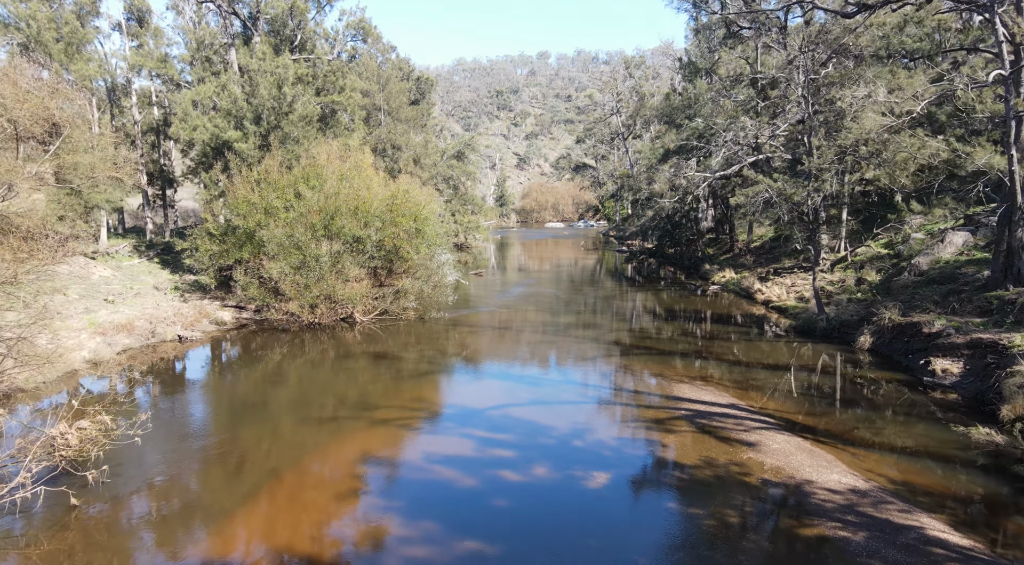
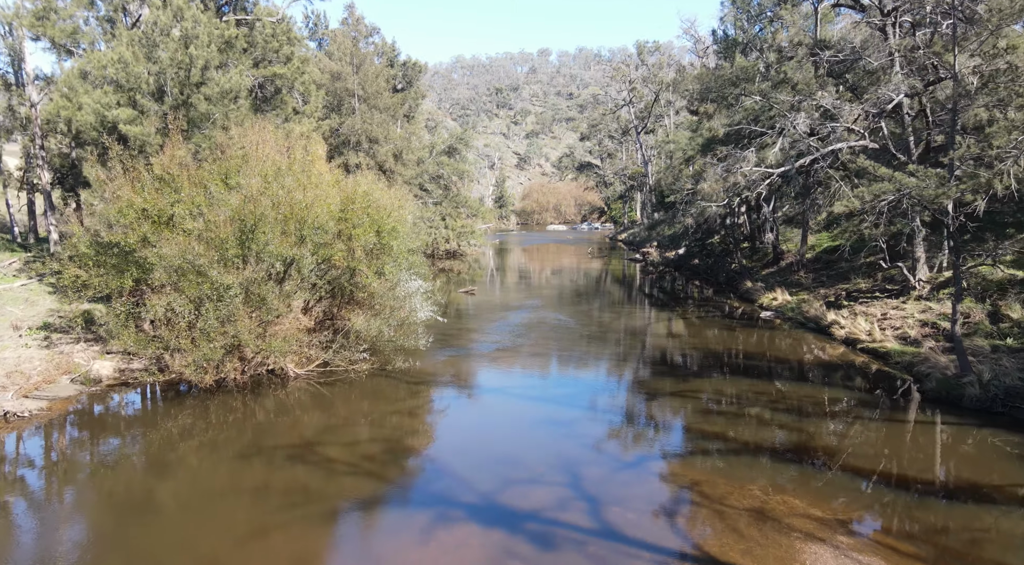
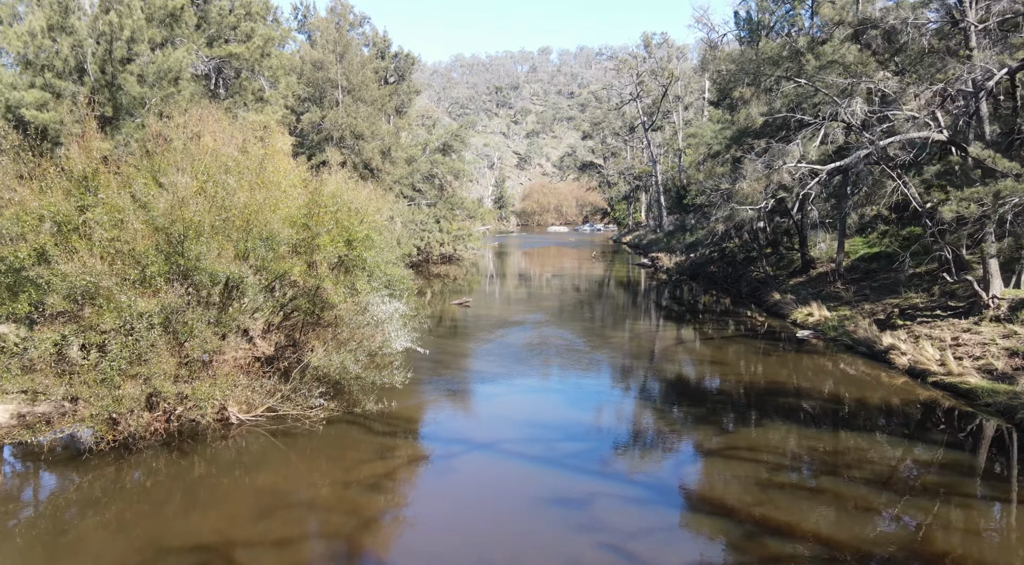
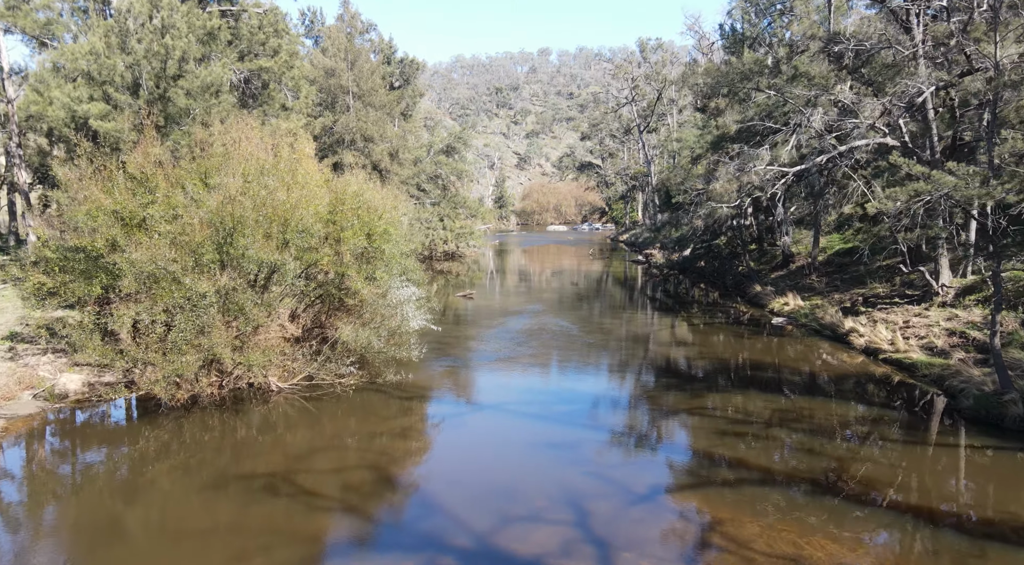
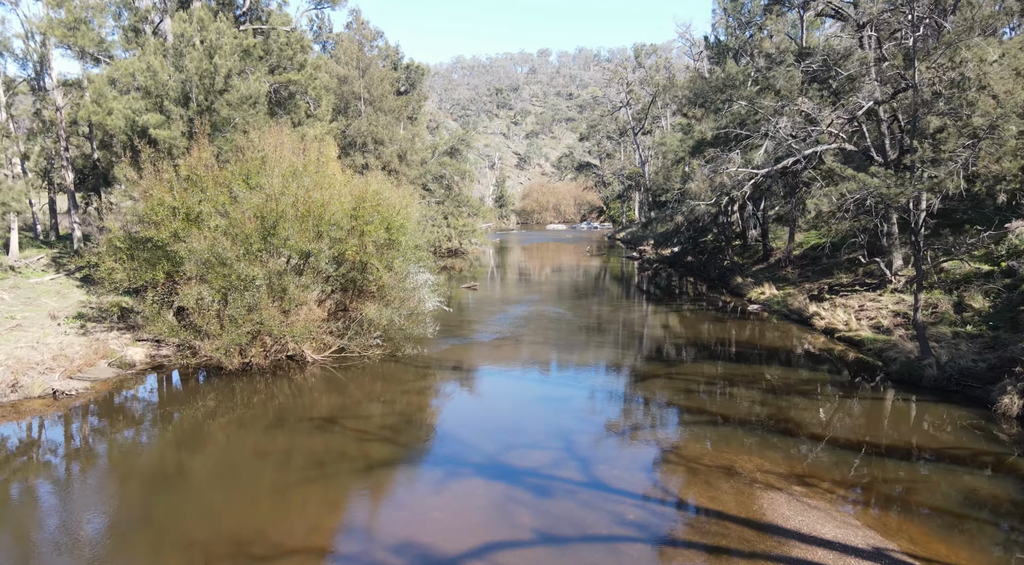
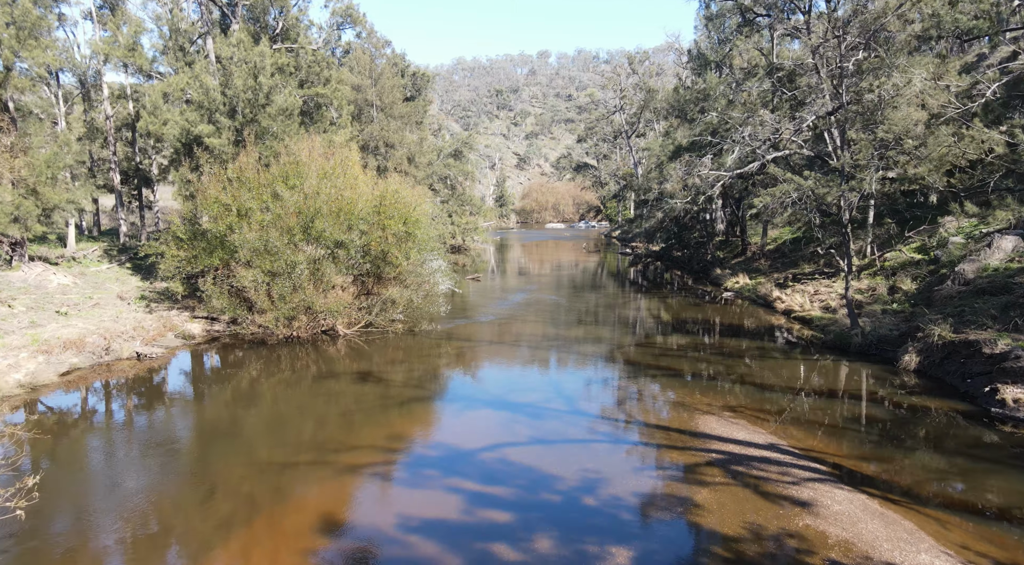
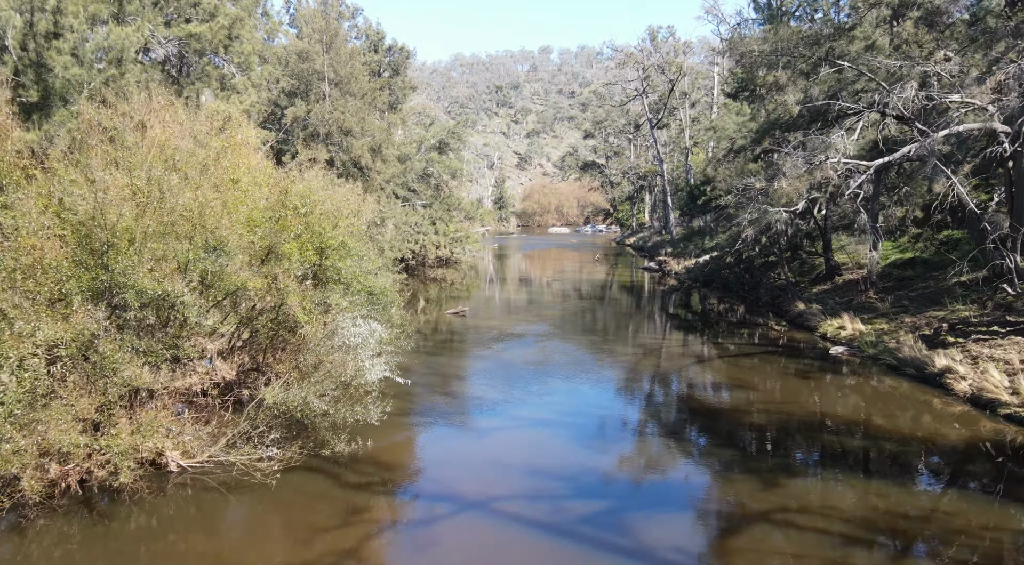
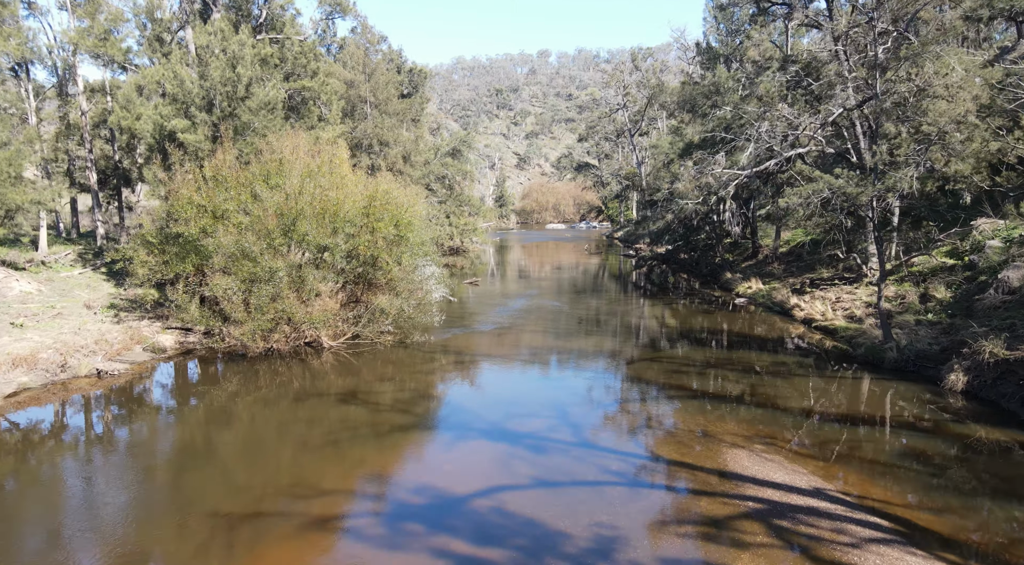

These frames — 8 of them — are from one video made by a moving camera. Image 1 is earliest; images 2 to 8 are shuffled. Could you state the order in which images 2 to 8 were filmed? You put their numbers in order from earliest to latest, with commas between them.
6, 8, 5, 2, 4, 3, 7
